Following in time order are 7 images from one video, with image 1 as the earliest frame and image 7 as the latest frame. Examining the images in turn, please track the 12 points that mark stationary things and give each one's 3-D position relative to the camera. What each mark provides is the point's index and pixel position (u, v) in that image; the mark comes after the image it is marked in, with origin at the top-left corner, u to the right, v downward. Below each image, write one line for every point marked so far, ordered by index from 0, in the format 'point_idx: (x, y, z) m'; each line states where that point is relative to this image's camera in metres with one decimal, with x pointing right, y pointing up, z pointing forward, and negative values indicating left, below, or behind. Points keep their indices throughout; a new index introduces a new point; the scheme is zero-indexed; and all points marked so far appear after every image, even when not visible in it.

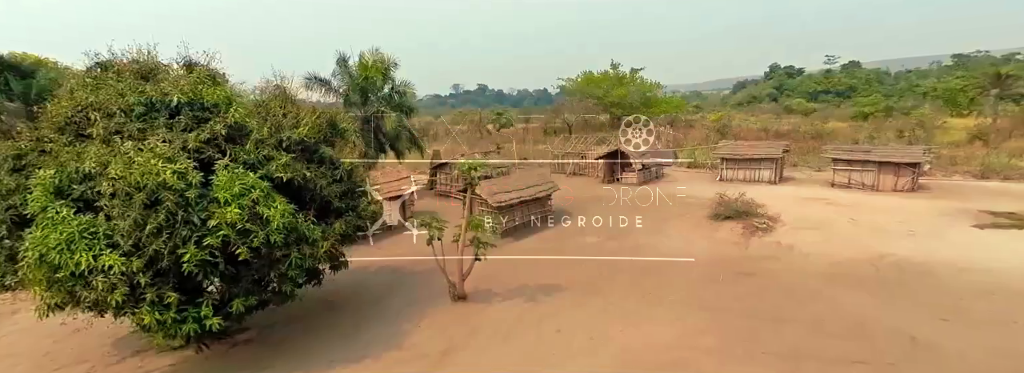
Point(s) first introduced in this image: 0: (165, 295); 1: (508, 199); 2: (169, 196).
0: (-5.7, -1.8, +8.0) m
1: (-0.2, -0.4, +17.1) m
2: (-5.6, -0.2, +7.9) m
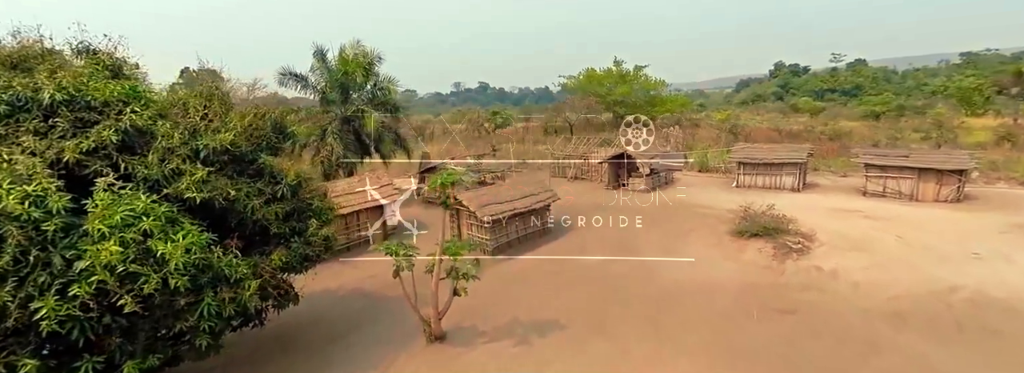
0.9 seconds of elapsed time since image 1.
0: (-6.0, -2.1, +5.8) m
1: (-0.4, -0.8, +14.9) m
2: (-5.9, -0.5, +5.7) m
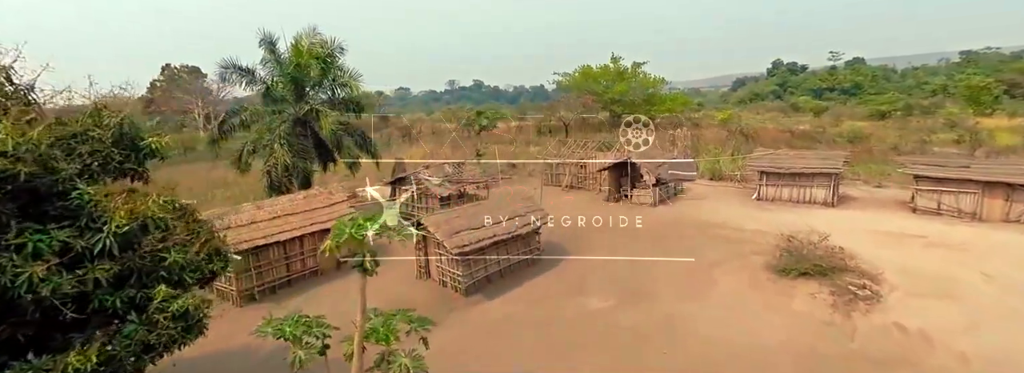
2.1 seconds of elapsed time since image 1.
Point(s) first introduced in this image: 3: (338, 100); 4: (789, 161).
0: (-6.4, -2.7, +2.6) m
1: (-0.9, -1.3, +11.7) m
2: (-6.3, -1.1, +2.5) m
3: (-6.8, +3.3, +18.6) m
4: (+10.7, +1.0, +18.6) m
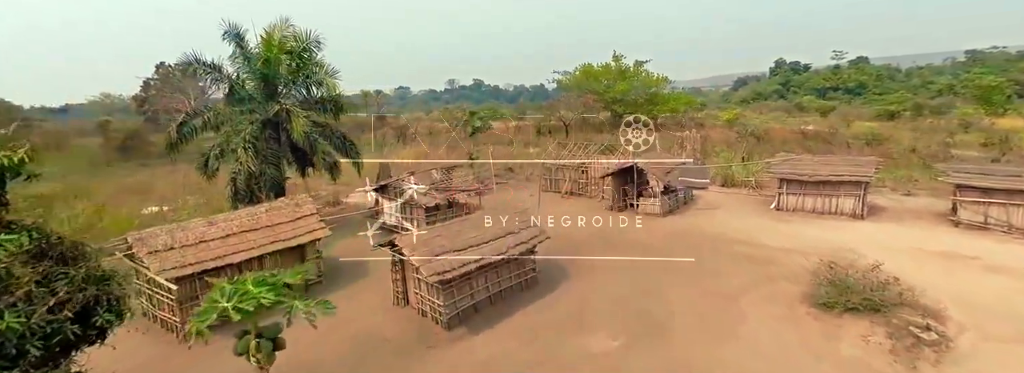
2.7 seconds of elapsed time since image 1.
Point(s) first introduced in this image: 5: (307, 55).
0: (-6.6, -3.0, +0.8) m
1: (-1.1, -1.6, +9.9) m
2: (-6.5, -1.4, +0.7) m
3: (-7.0, +3.0, +16.8) m
4: (+10.5, +0.7, +16.8) m
5: (-7.2, +4.6, +16.9) m
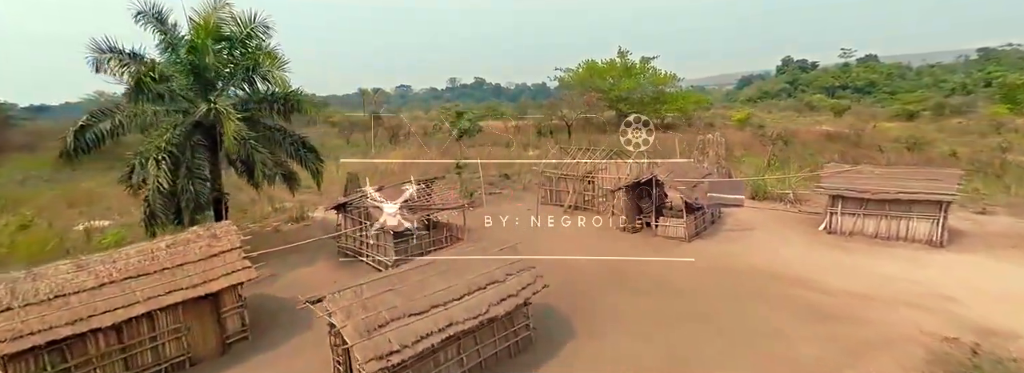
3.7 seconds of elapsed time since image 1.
0: (-6.9, -3.6, -2.3) m
1: (-1.4, -2.2, +6.8) m
2: (-6.8, -1.9, -2.4) m
3: (-7.2, +2.5, +13.7) m
4: (+10.2, +0.1, +13.6) m
5: (-7.5, +4.1, +13.7) m
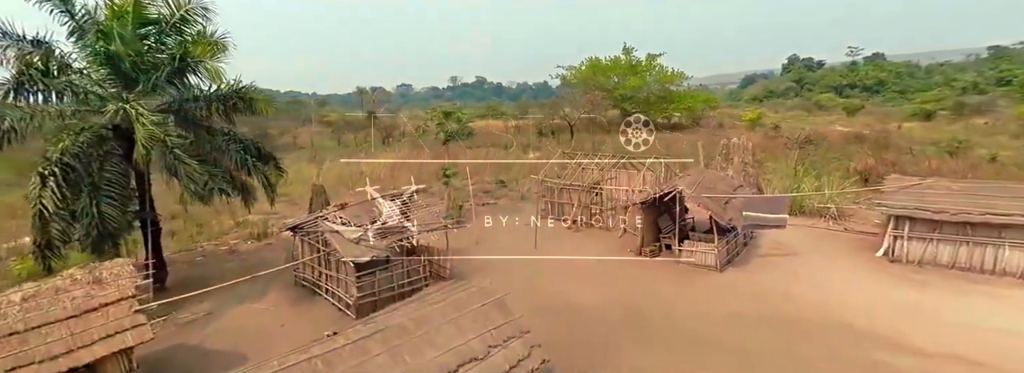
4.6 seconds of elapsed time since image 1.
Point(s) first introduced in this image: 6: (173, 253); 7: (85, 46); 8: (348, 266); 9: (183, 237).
0: (-7.1, -4.0, -4.8) m
1: (-1.6, -2.6, +4.2) m
2: (-7.1, -2.4, -5.0) m
3: (-7.4, +2.1, +11.1) m
4: (+10.0, -0.3, +11.0) m
5: (-7.6, +3.7, +11.2) m
6: (-10.6, -2.1, +15.1) m
7: (-9.1, +3.0, +10.3) m
8: (-3.5, -1.7, +10.4) m
9: (-11.1, -1.7, +16.2) m
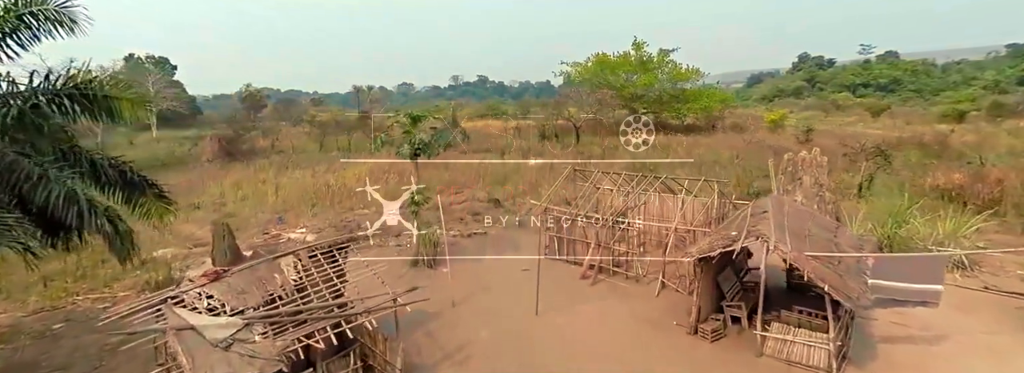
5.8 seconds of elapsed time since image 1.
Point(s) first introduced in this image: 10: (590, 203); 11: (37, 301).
0: (-7.4, -4.8, -9.2) m
1: (-1.8, -3.4, -0.2) m
2: (-7.3, -3.2, -9.3) m
3: (-7.6, +1.3, +6.7) m
4: (+9.8, -1.1, +6.6) m
5: (-7.8, +2.9, +6.8) m
6: (-10.8, -2.9, +10.7) m
7: (-9.3, +2.3, +5.9) m
8: (-3.7, -2.5, +6.1) m
9: (-11.3, -2.5, +11.8) m
10: (+1.8, -0.2, +12.9) m
11: (-11.2, -2.7, +11.3) m
